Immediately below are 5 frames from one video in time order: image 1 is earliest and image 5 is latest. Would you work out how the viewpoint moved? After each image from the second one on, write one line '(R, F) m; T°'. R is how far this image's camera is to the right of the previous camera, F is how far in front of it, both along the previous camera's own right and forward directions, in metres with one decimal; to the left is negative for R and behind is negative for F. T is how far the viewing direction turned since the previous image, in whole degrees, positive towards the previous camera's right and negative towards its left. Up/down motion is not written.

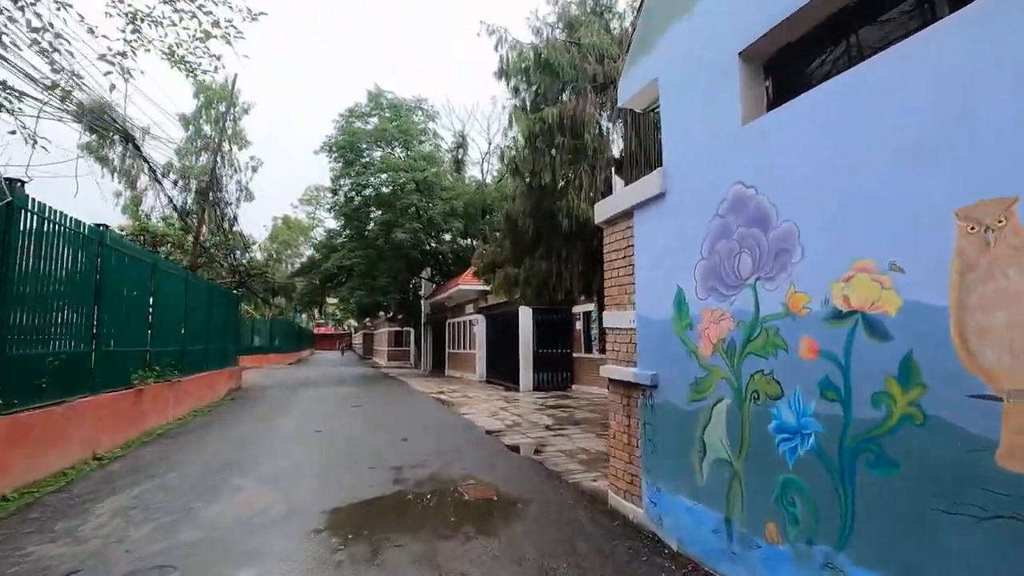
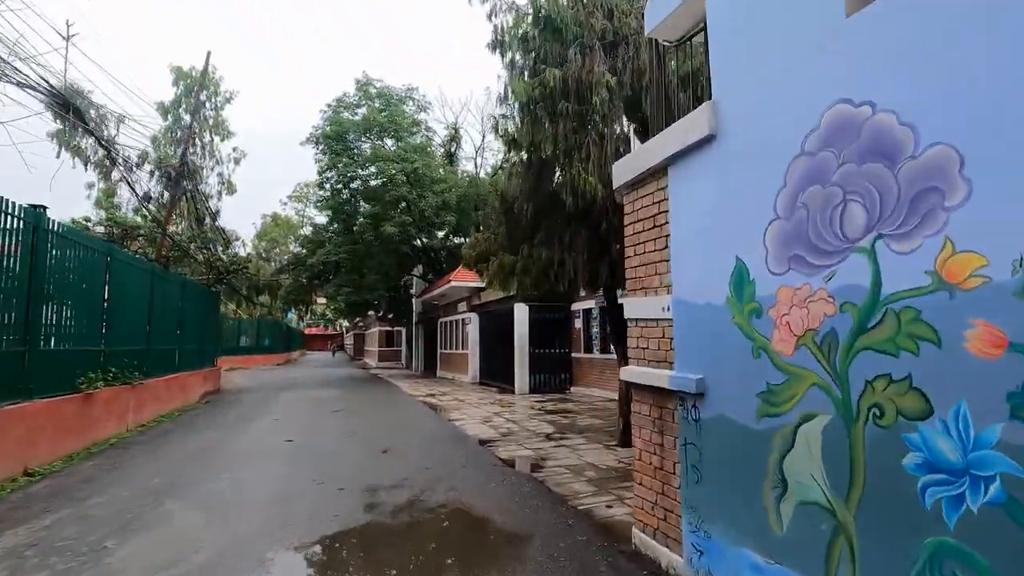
(0.0, +1.1) m; +1°
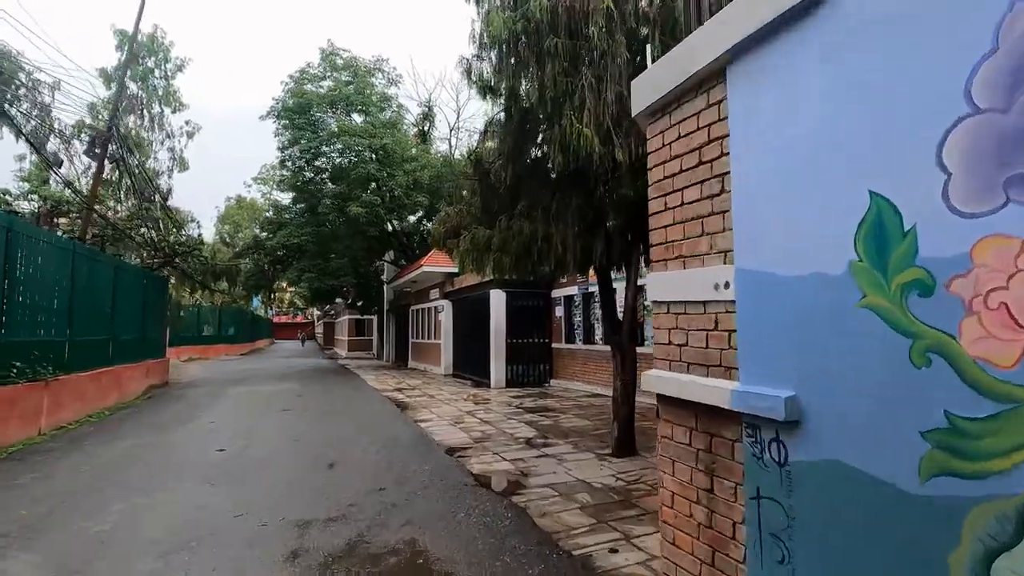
(0.0, +1.3) m; +3°
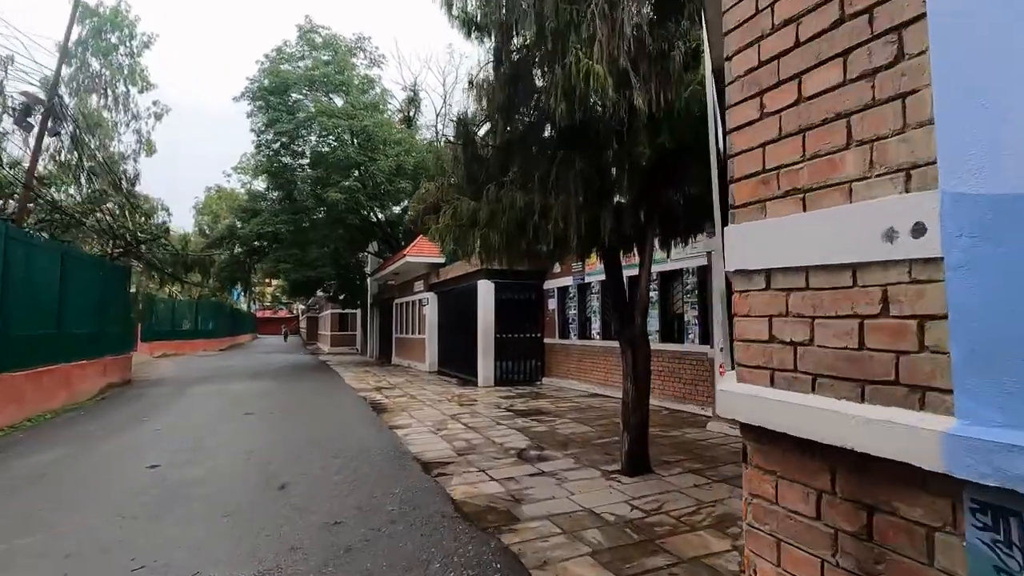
(0.0, +1.1) m; +1°
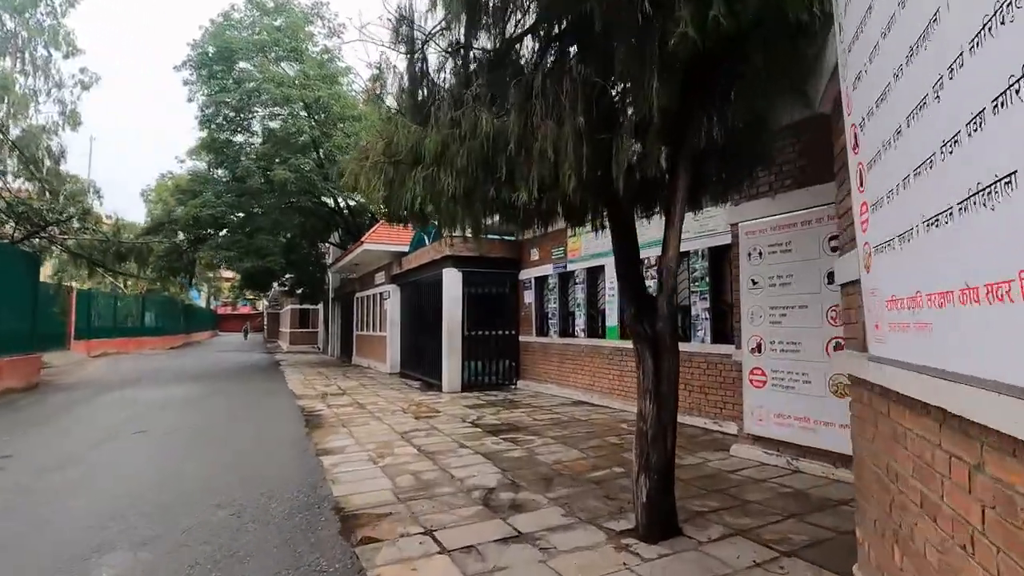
(+0.1, +1.9) m; +3°
